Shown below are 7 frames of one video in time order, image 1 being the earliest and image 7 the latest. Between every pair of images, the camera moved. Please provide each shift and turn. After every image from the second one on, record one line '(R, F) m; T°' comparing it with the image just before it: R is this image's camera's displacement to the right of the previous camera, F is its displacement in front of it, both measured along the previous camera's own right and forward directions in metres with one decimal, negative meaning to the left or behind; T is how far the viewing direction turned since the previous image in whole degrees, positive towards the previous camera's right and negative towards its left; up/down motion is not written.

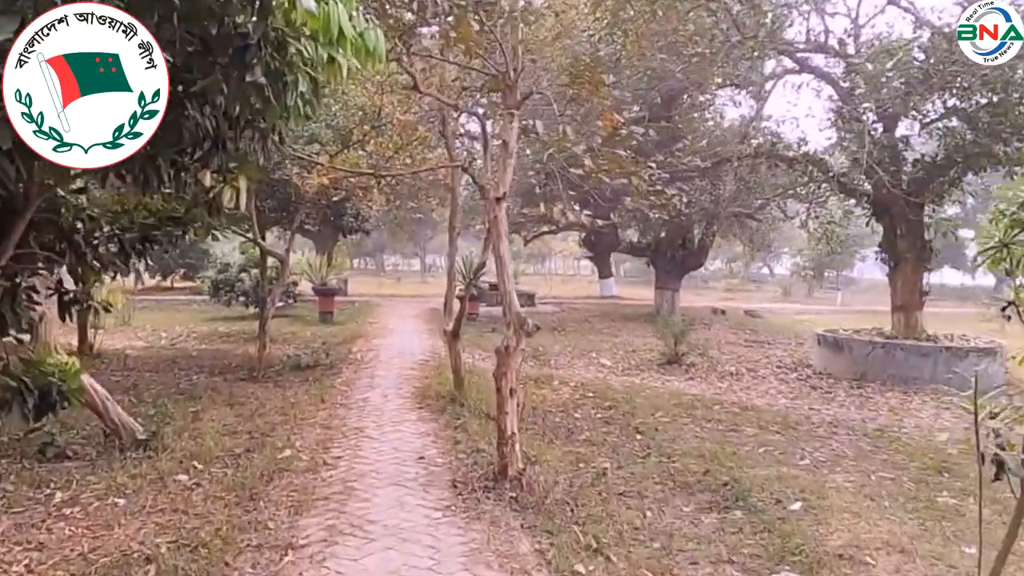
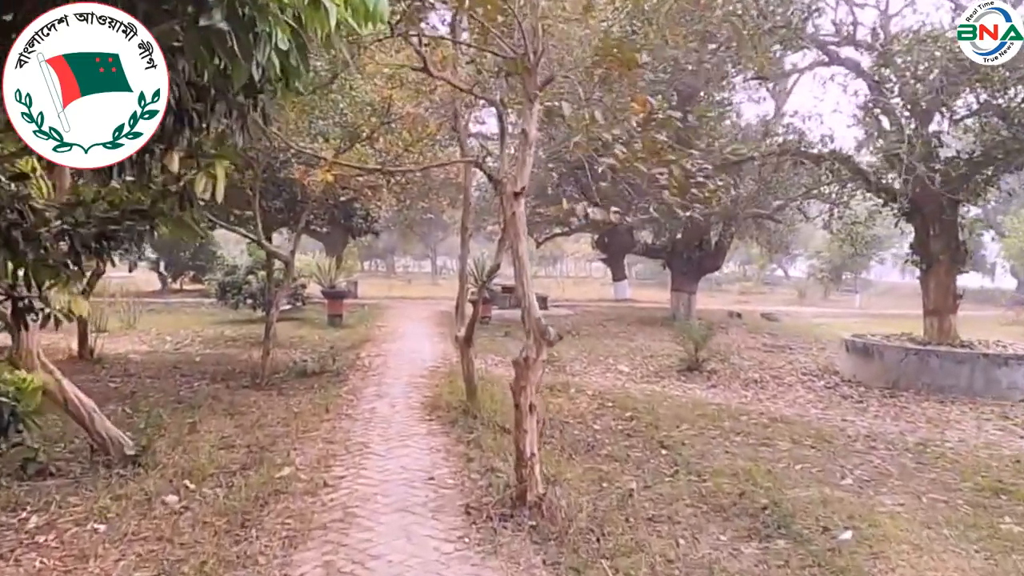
(0.0, +0.4) m; -1°
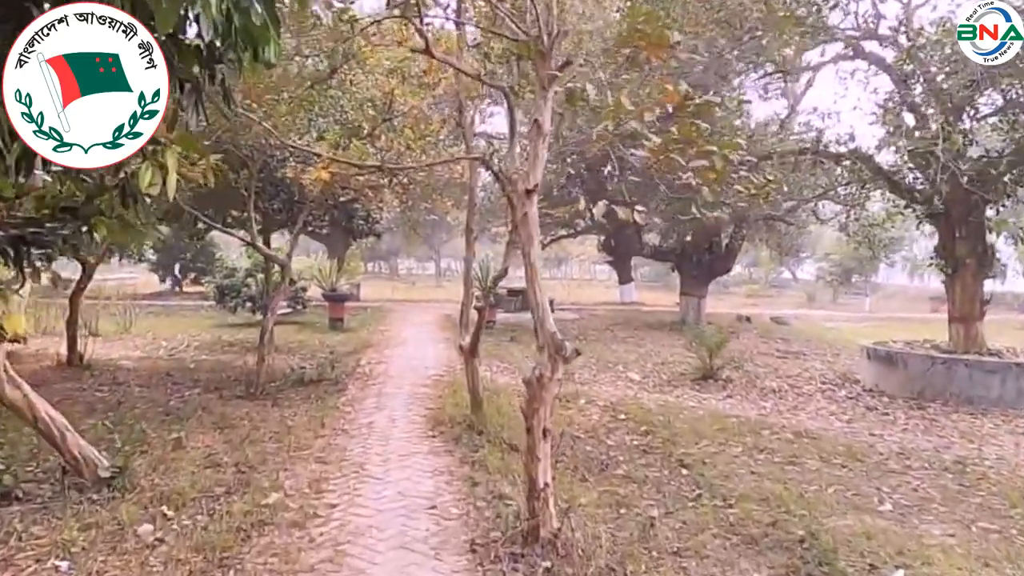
(0.0, +0.4) m; 0°
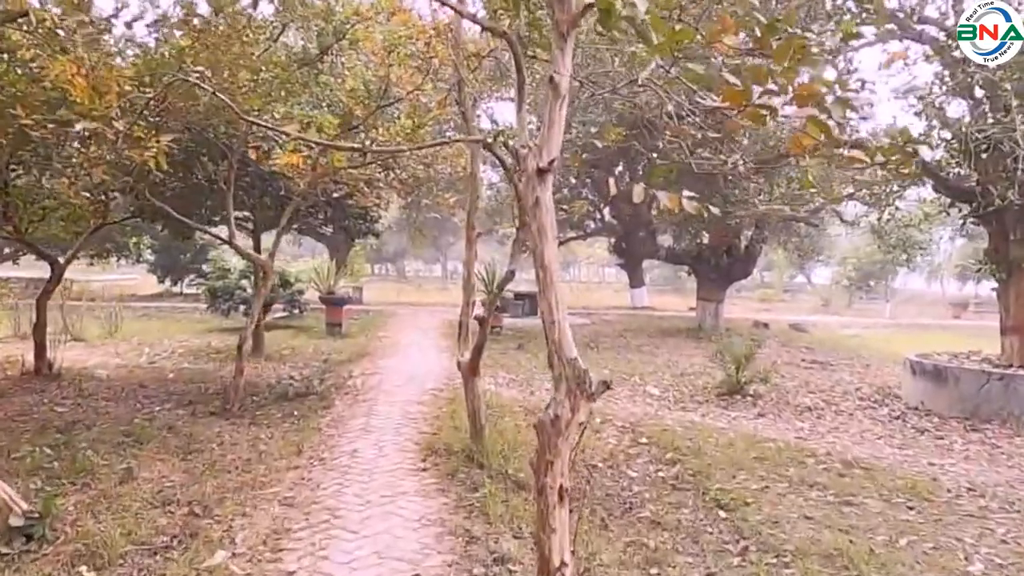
(0.0, +0.7) m; -1°
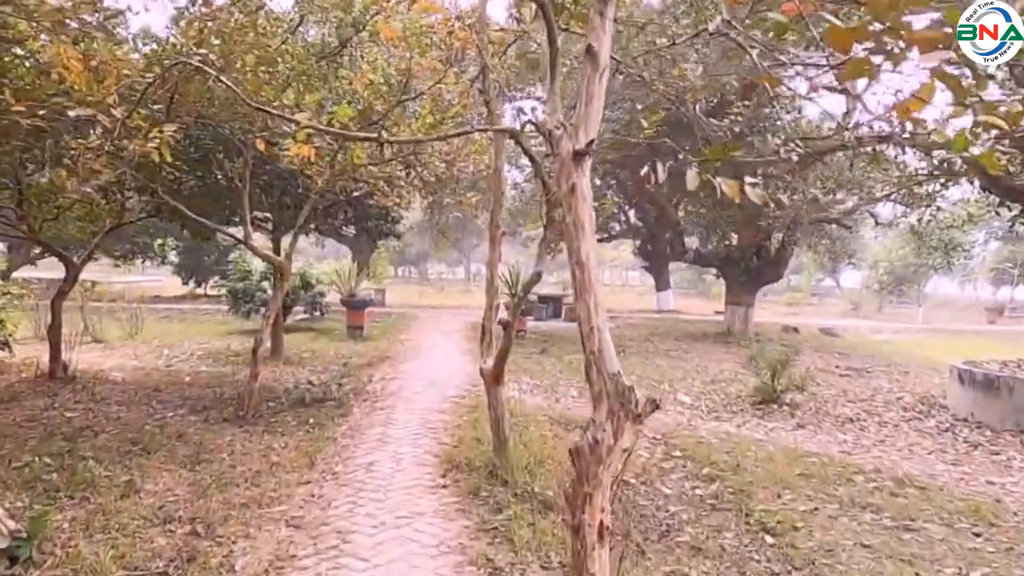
(0.0, +0.3) m; -2°
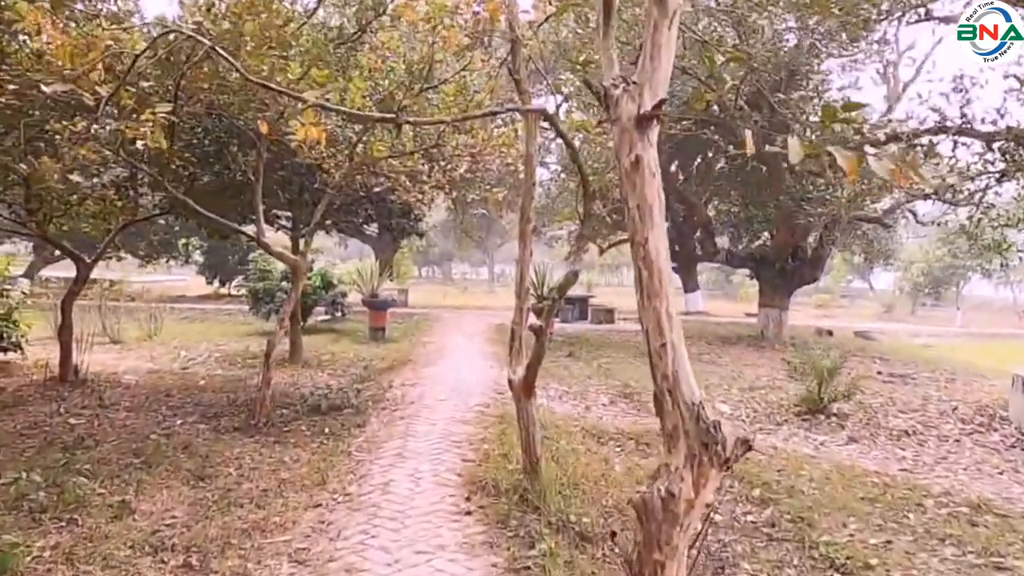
(0.0, +0.4) m; -2°
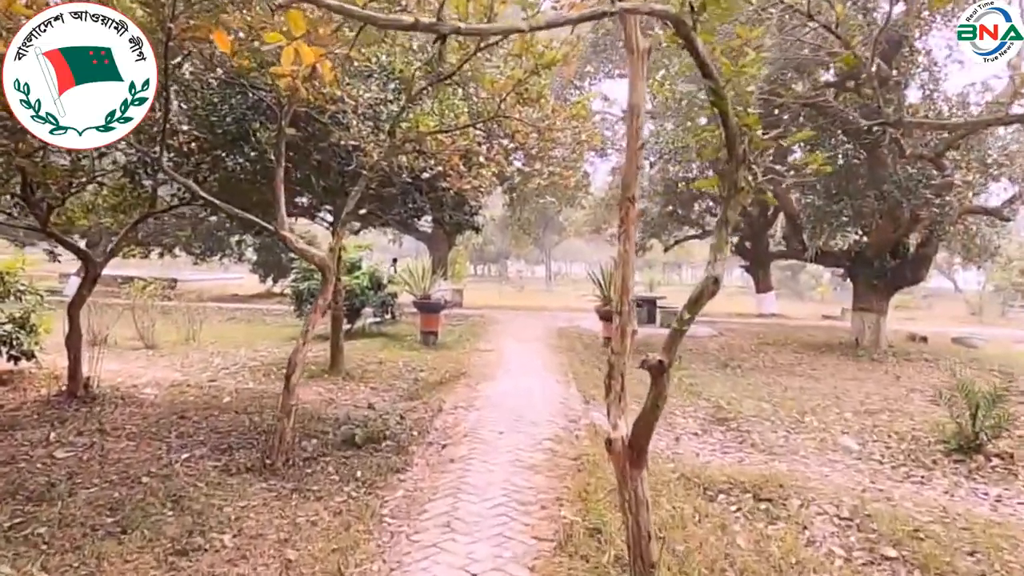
(-0.1, +1.2) m; -4°
